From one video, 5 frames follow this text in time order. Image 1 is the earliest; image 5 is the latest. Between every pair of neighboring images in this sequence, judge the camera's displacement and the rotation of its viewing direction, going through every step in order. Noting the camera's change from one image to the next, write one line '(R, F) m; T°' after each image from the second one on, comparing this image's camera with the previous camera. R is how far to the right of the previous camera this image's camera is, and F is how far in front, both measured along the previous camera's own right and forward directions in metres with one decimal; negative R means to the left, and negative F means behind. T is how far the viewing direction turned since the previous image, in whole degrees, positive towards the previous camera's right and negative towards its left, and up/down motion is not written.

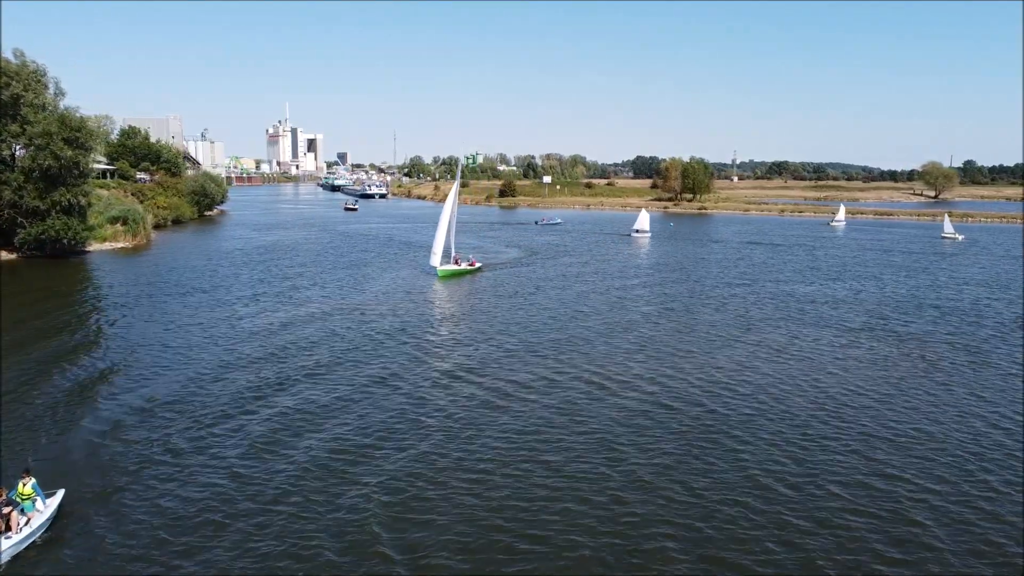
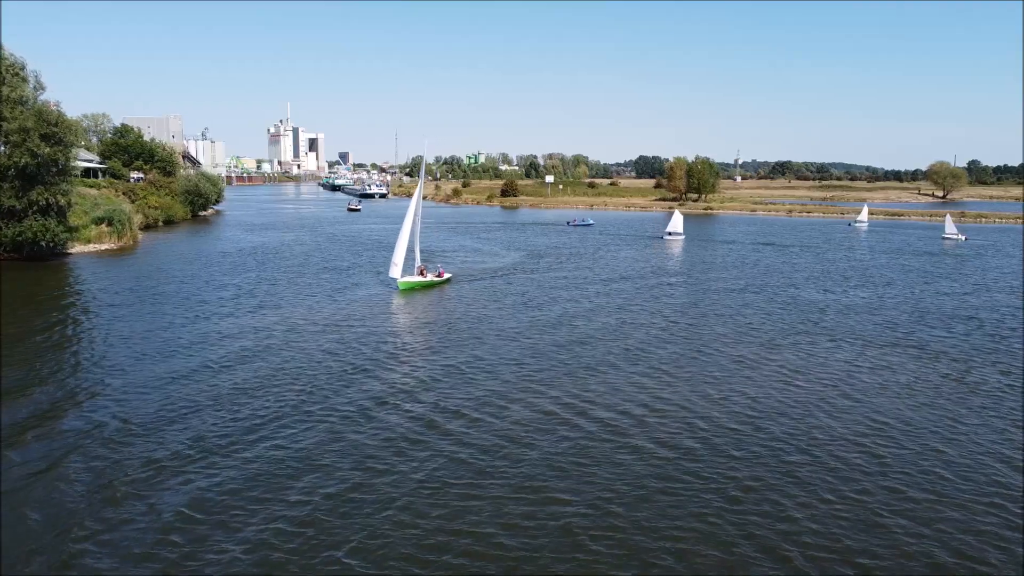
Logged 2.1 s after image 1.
(+0.1, +2.8) m; 0°
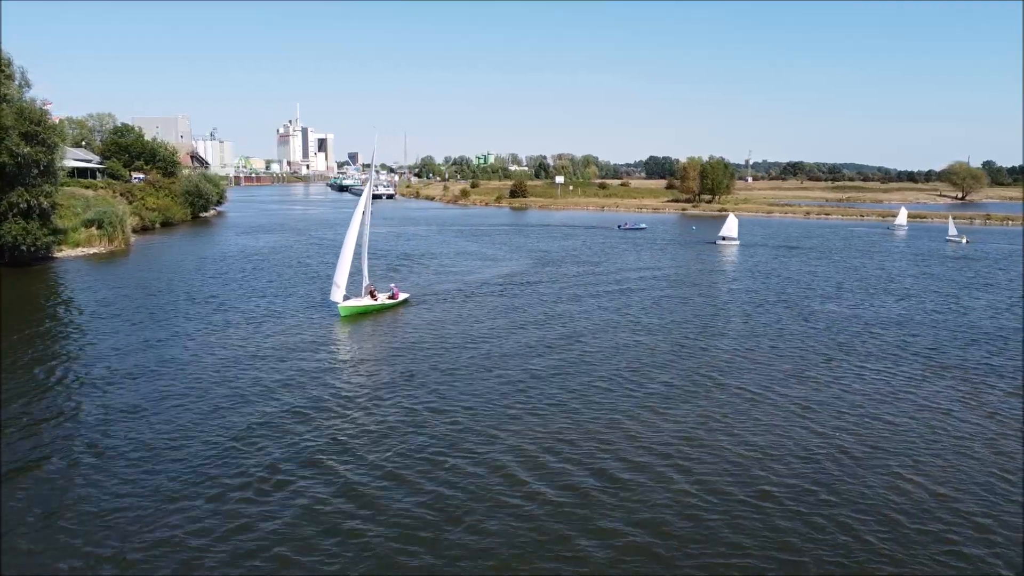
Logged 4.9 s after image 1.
(0.0, +3.4) m; -1°
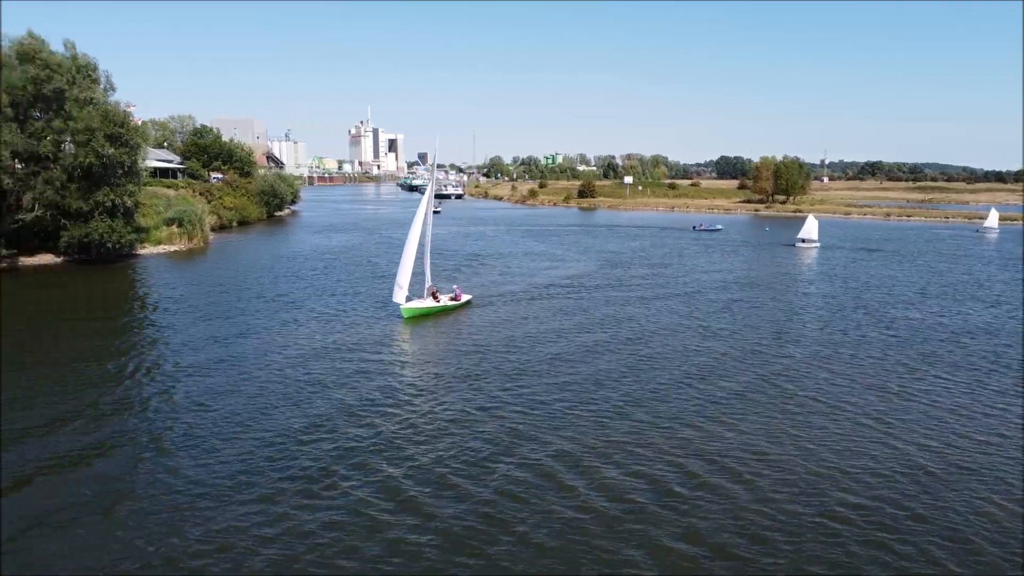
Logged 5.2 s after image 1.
(+0.2, +0.5) m; -5°
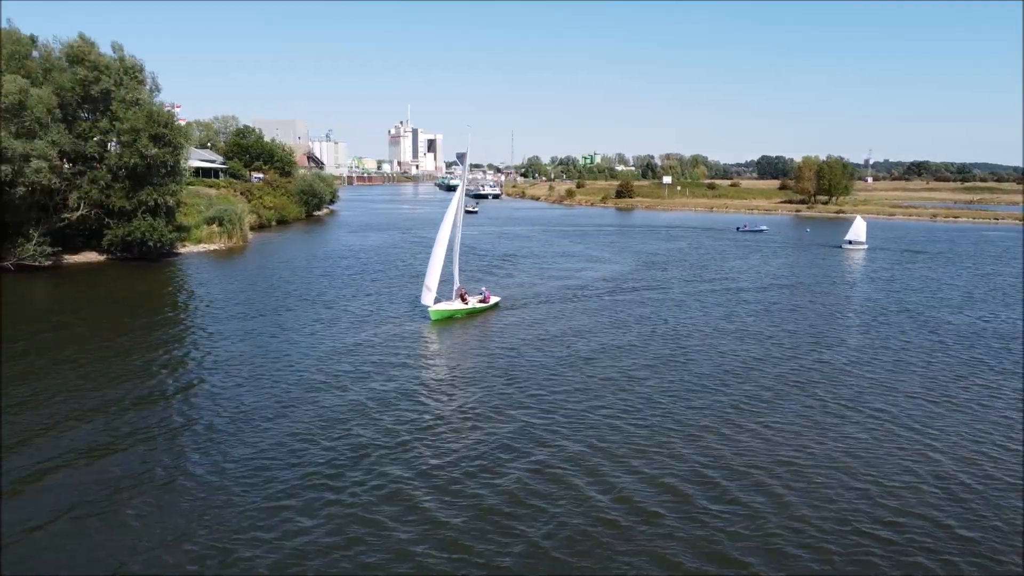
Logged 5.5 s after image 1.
(+0.2, +0.3) m; -3°
